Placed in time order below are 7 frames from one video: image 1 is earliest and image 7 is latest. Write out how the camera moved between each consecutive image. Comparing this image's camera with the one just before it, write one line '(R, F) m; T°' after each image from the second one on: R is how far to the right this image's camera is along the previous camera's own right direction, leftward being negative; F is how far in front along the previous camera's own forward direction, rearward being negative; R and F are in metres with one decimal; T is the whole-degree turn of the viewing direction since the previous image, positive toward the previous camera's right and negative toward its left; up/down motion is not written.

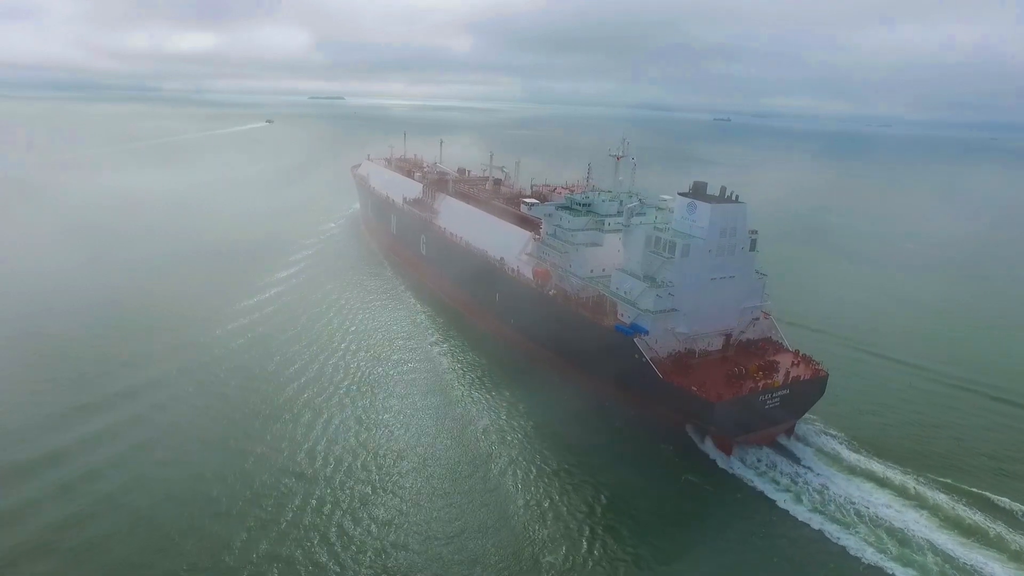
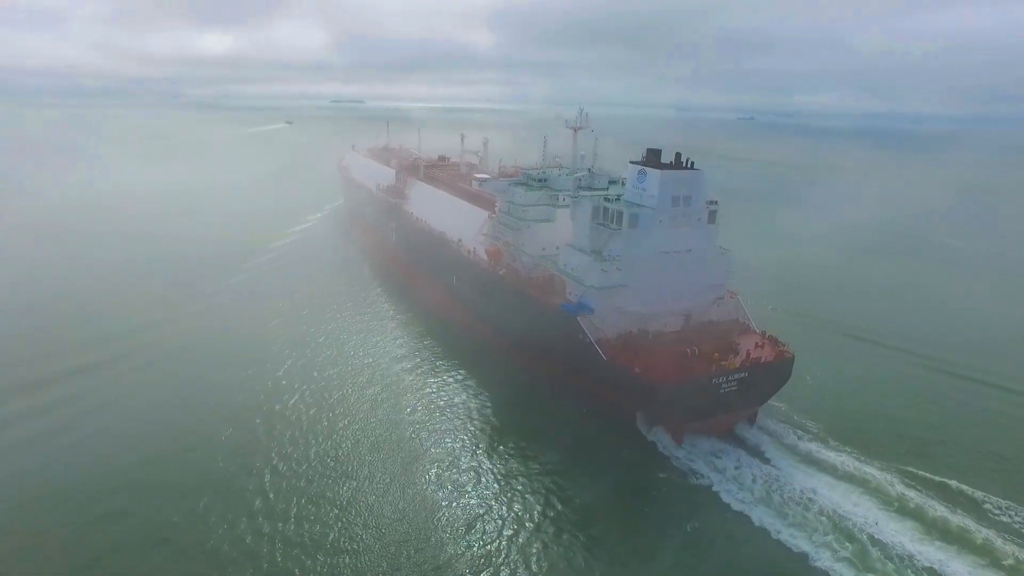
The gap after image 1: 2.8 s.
(+2.2, +1.5) m; -2°
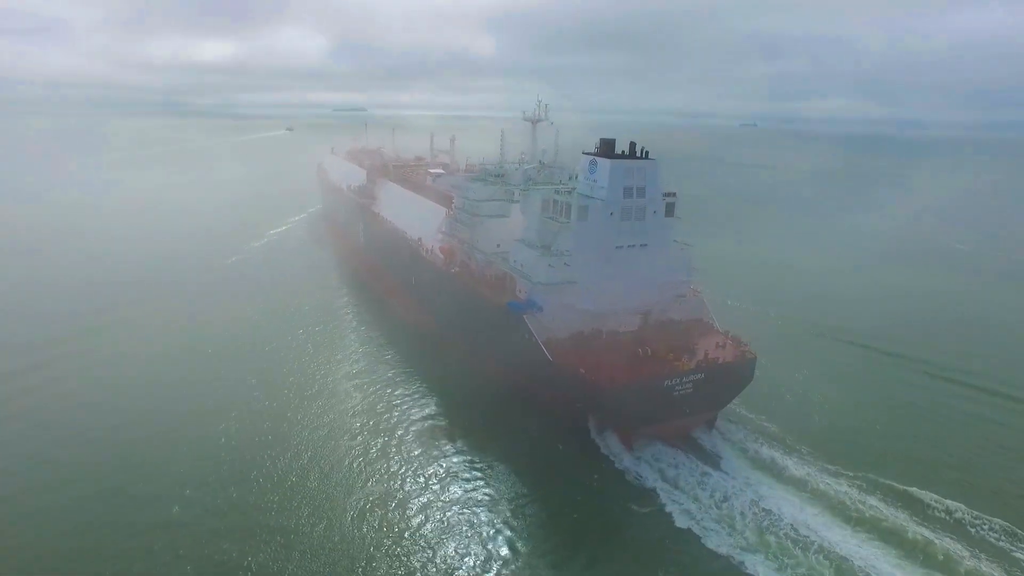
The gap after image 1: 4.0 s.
(+1.5, +1.0) m; 0°
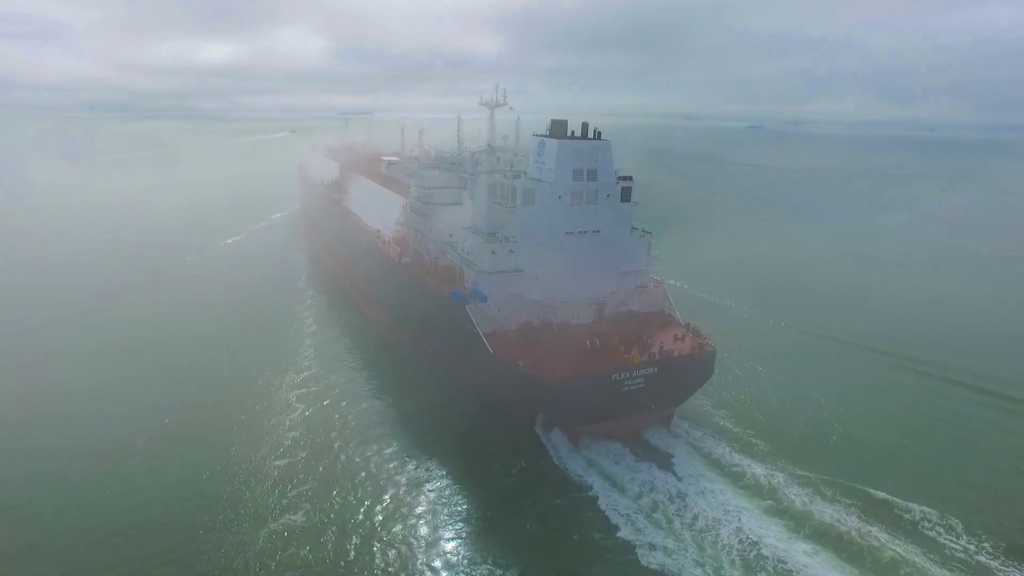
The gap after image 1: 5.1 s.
(+1.4, +0.9) m; 0°
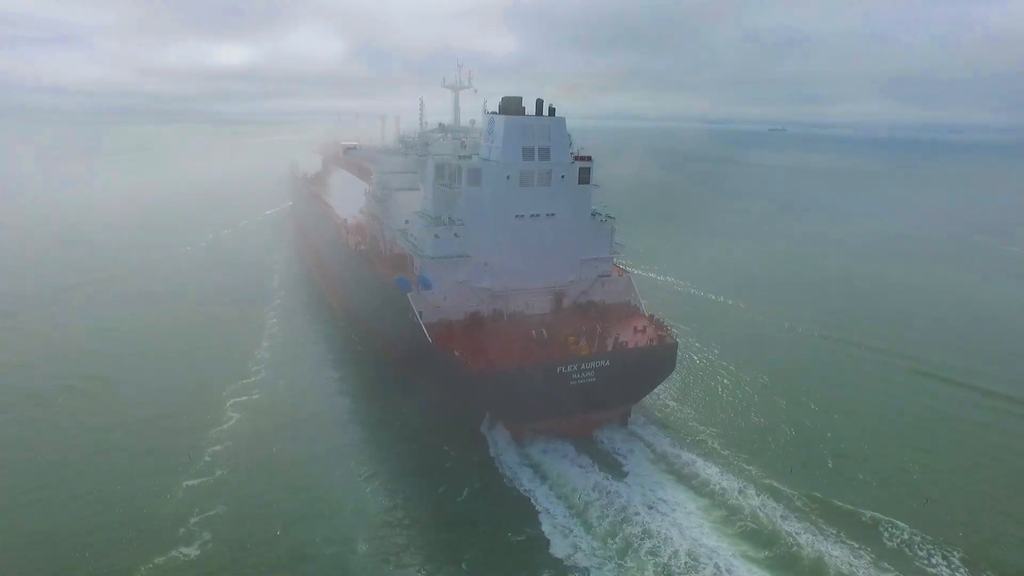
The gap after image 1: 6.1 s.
(+1.5, +1.0) m; -1°
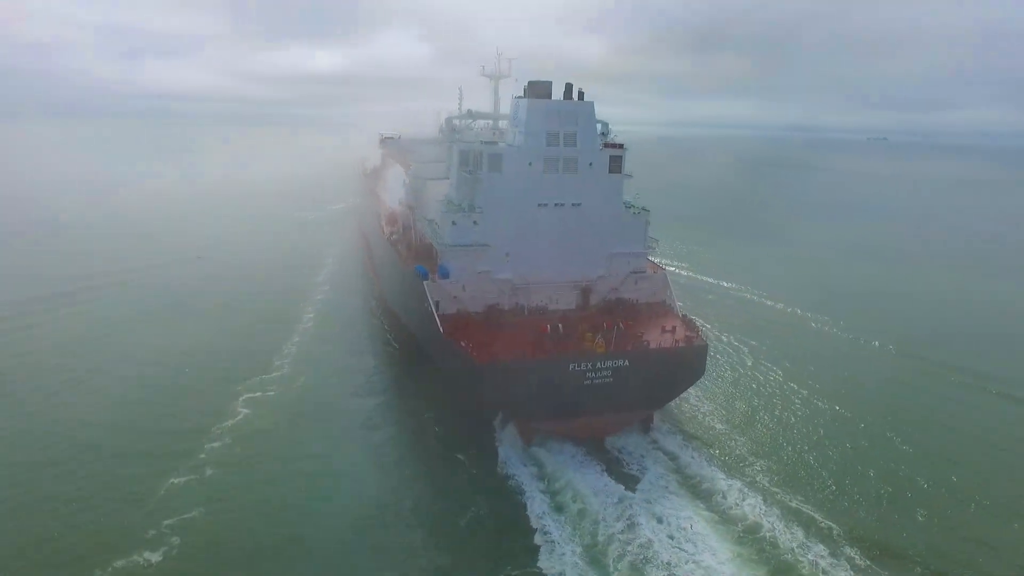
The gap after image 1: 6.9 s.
(+1.2, +0.7) m; -7°
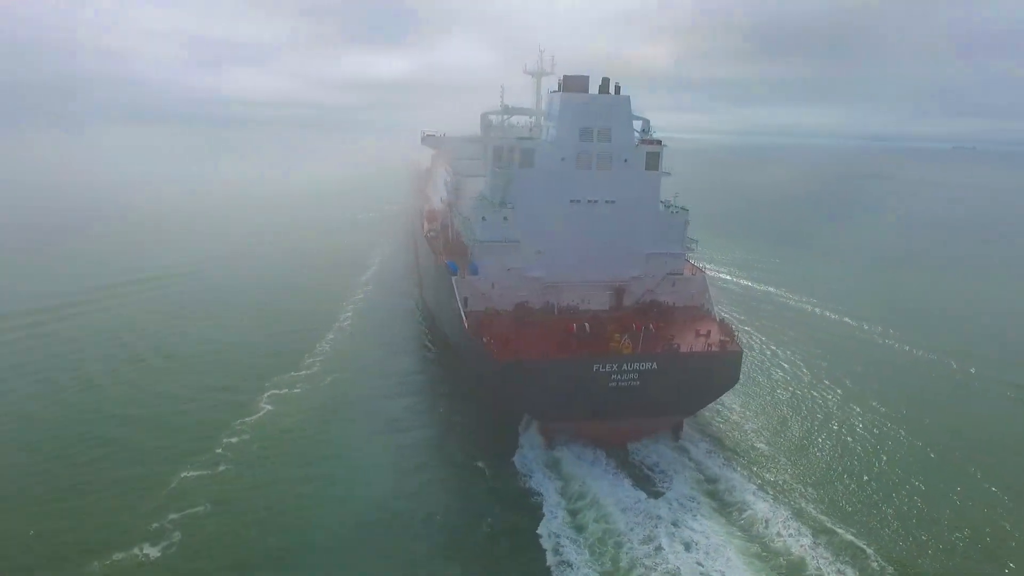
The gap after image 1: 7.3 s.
(+0.6, +0.3) m; -5°
